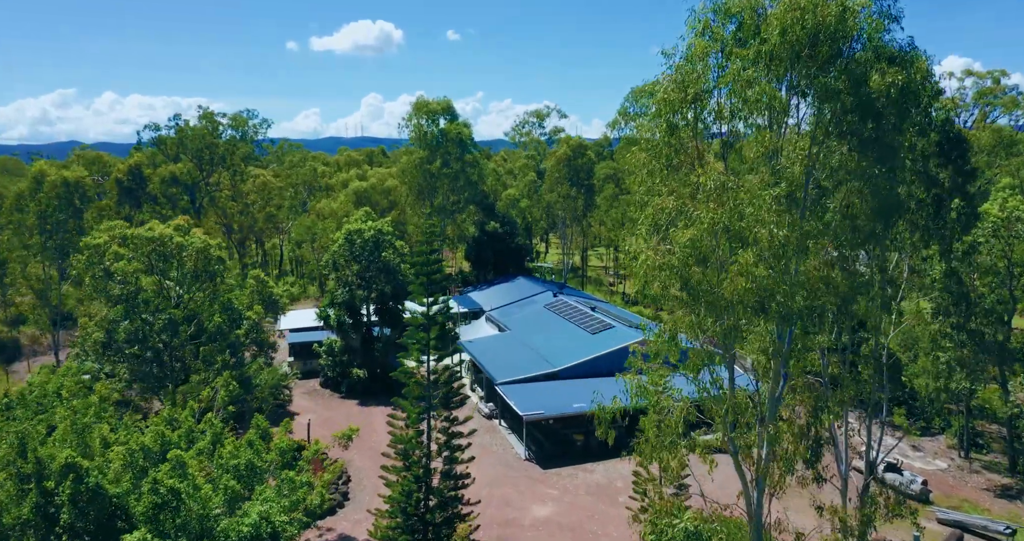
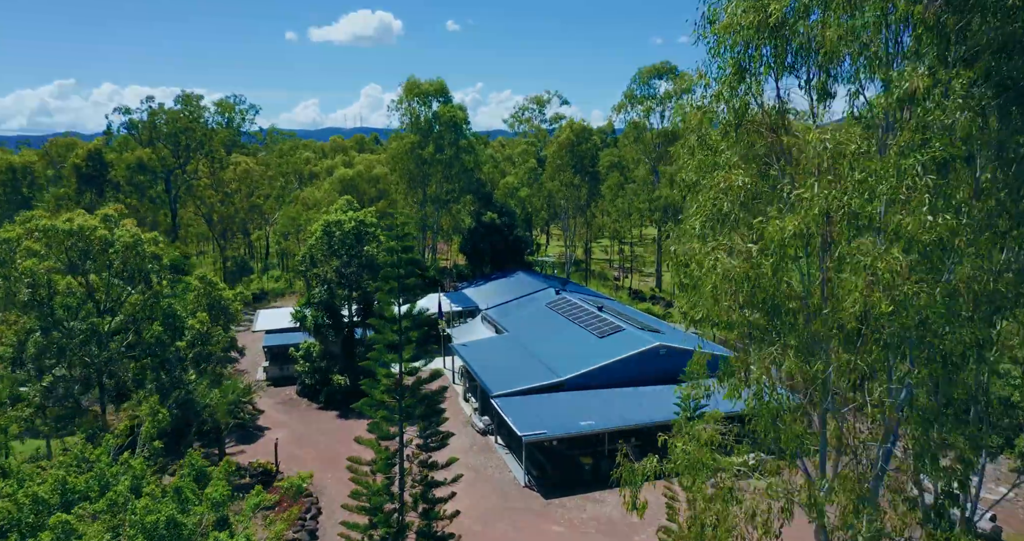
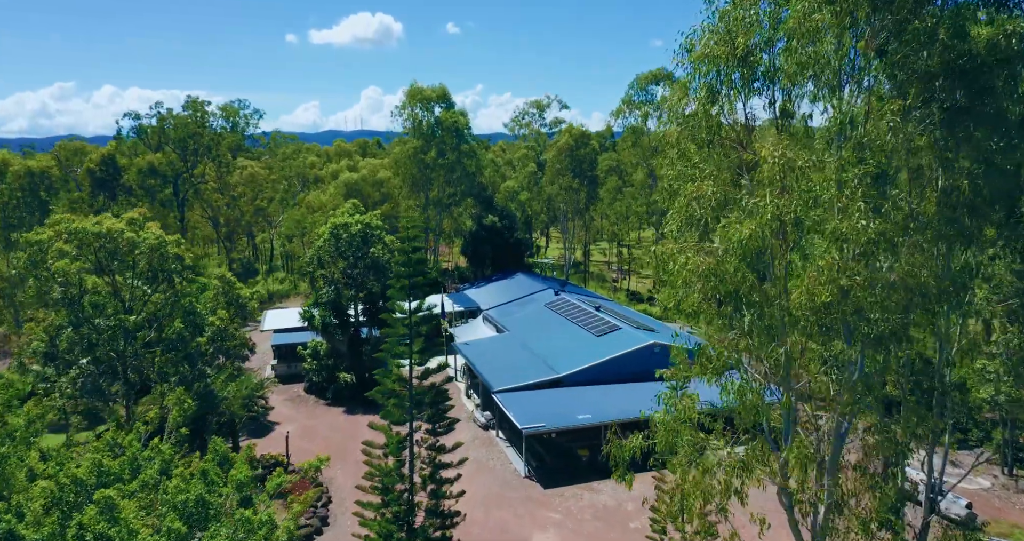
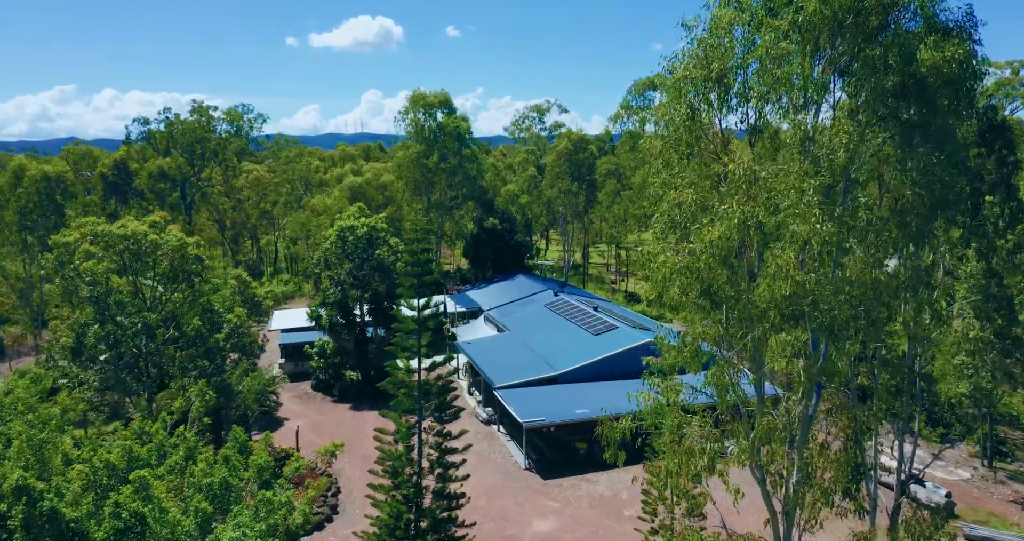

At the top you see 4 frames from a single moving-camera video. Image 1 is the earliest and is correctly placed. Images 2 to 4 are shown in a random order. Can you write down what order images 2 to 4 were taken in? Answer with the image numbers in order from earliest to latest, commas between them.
4, 3, 2
